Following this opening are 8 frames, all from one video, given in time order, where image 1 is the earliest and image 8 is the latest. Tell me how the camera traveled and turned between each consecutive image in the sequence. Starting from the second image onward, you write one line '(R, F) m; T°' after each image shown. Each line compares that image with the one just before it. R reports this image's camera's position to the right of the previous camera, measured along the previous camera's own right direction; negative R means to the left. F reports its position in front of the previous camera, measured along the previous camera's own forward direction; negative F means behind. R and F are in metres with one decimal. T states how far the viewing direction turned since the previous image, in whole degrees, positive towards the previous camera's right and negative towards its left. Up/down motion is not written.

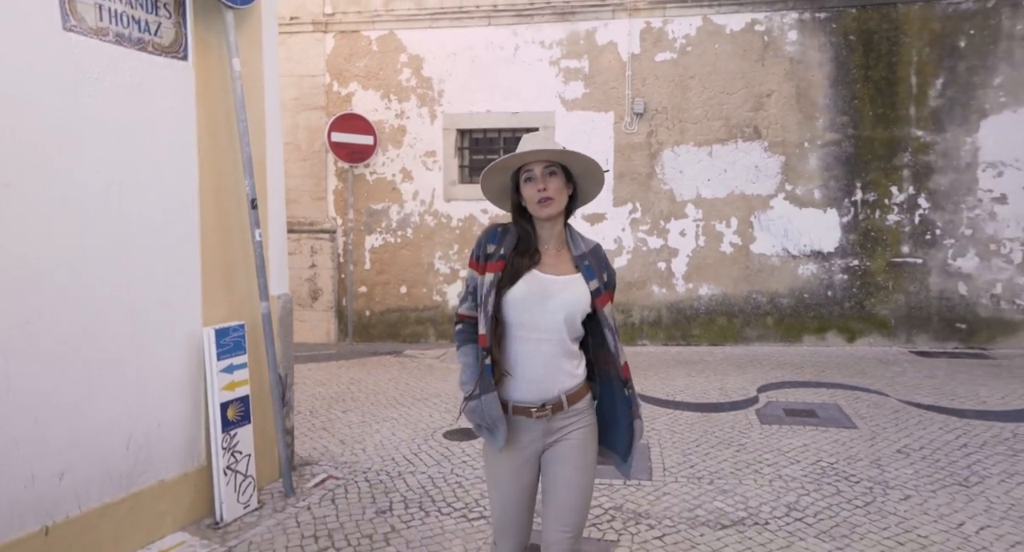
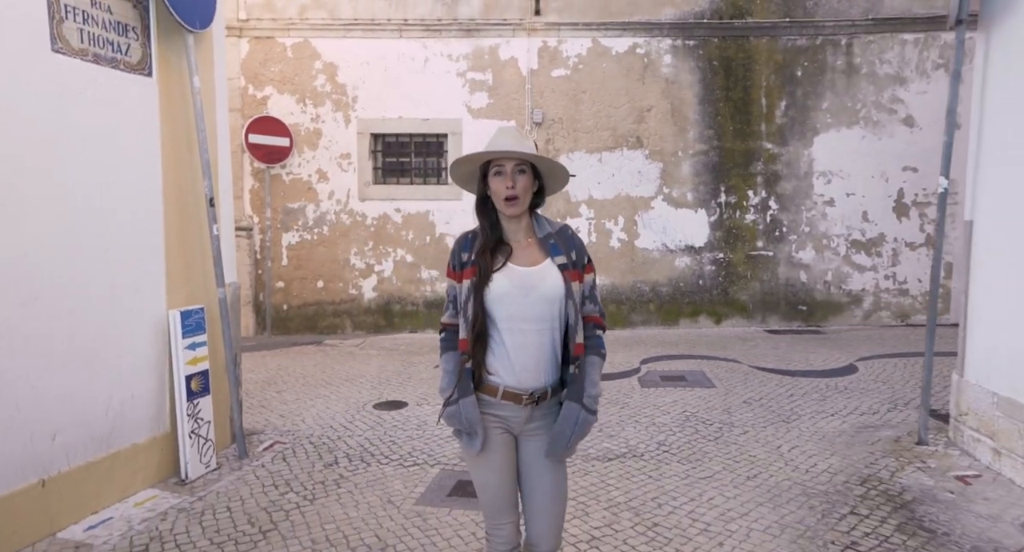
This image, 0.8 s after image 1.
(-0.2, -0.7) m; +9°
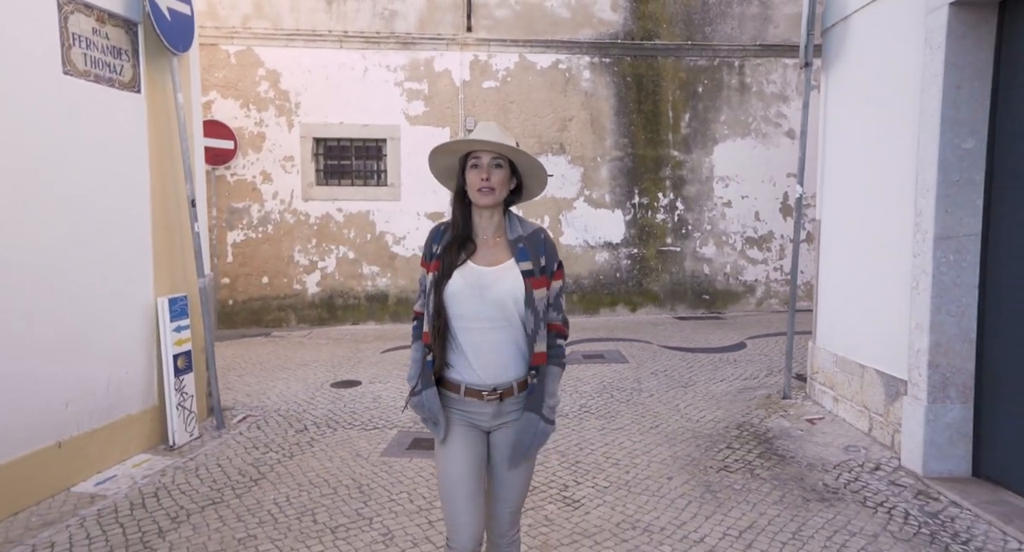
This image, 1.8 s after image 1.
(-0.1, -0.8) m; +7°
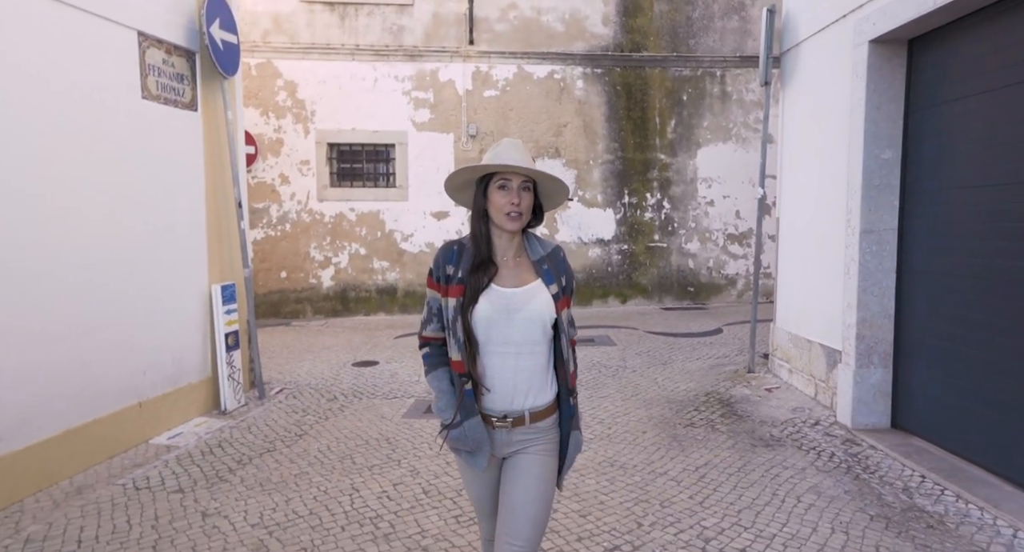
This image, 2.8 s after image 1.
(0.0, -0.7) m; 0°
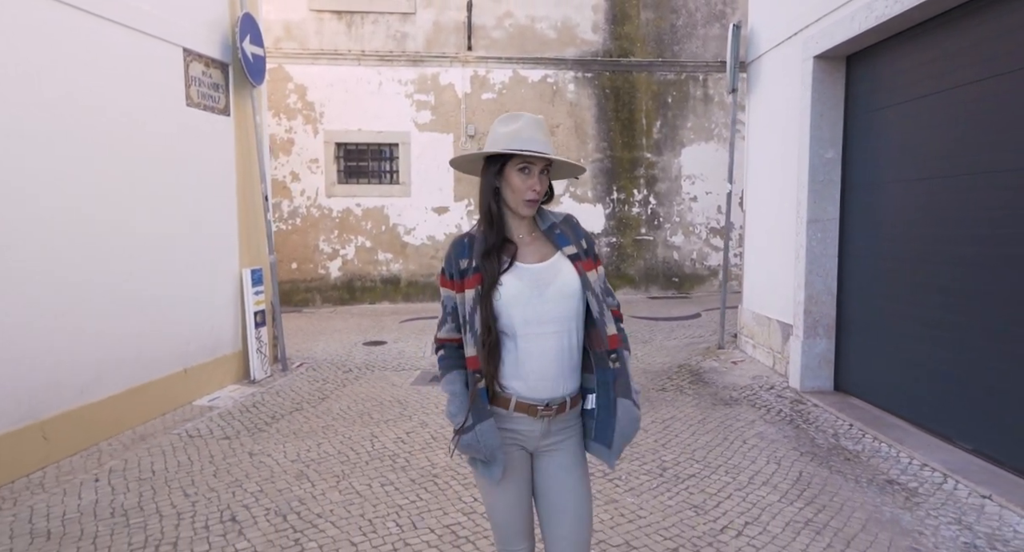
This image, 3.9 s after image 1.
(0.0, -0.7) m; 0°
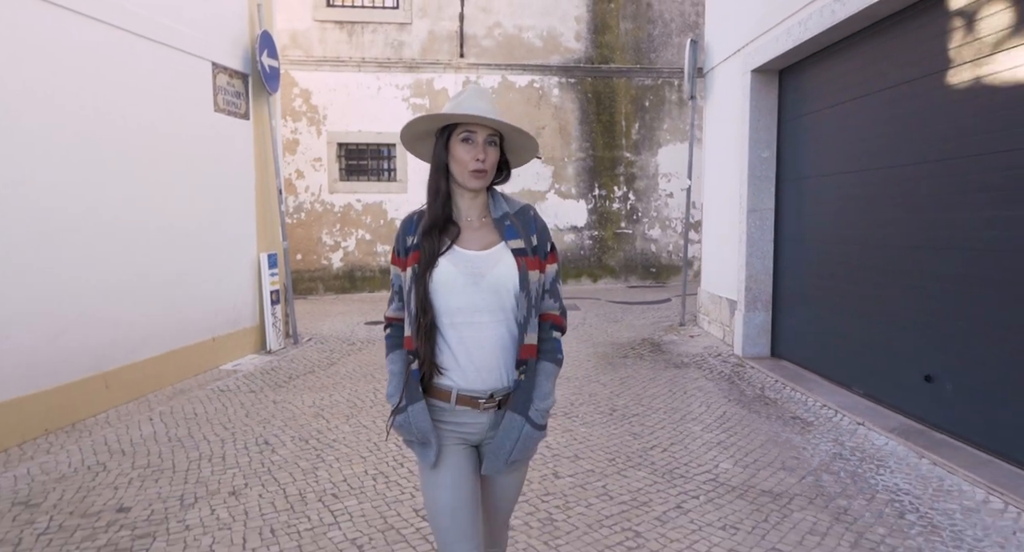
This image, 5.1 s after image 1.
(+0.1, -0.8) m; 0°
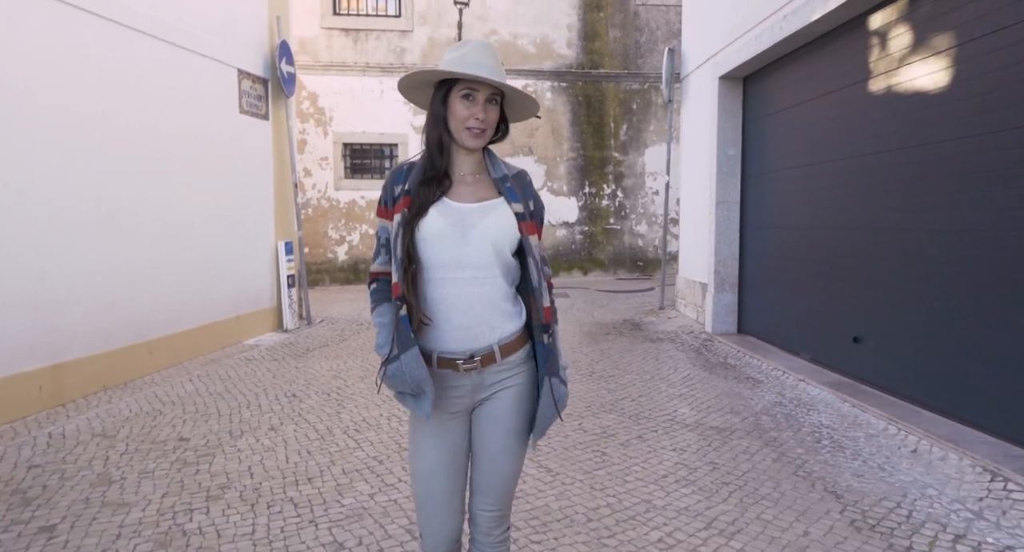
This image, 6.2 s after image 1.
(0.0, -0.7) m; 0°
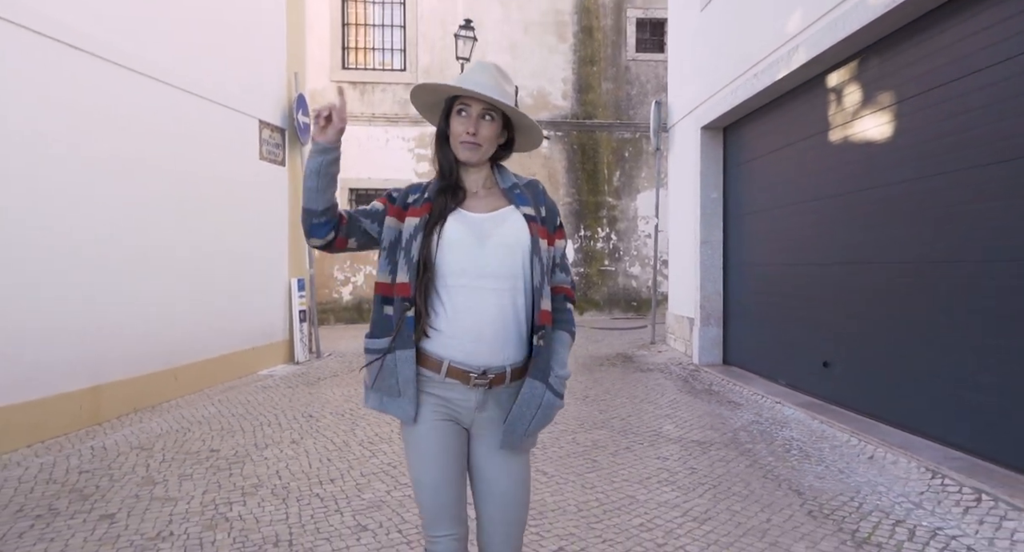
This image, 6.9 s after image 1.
(0.0, -0.5) m; 0°
